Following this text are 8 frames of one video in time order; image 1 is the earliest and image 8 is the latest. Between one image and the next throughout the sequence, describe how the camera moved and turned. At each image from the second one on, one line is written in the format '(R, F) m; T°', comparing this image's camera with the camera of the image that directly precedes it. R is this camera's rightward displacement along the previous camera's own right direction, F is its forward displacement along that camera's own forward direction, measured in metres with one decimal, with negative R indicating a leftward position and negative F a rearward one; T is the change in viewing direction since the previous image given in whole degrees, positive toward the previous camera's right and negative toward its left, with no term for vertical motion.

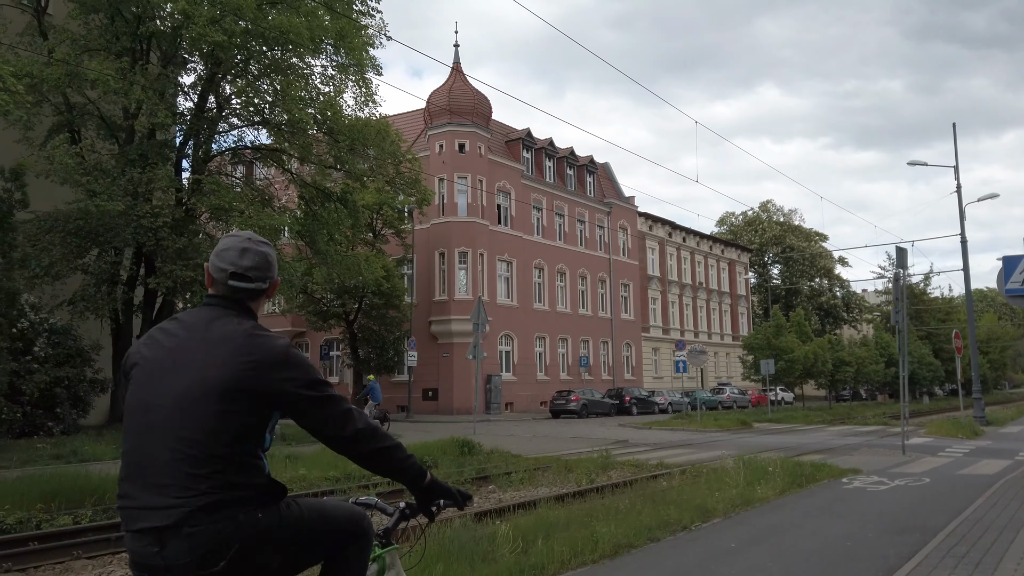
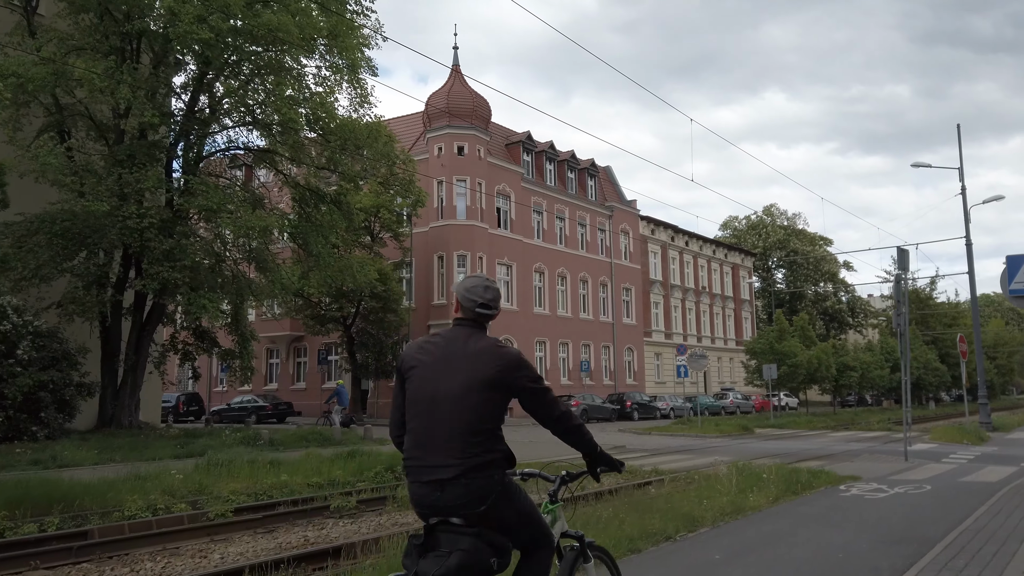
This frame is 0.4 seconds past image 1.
(+0.3, +0.3) m; 0°
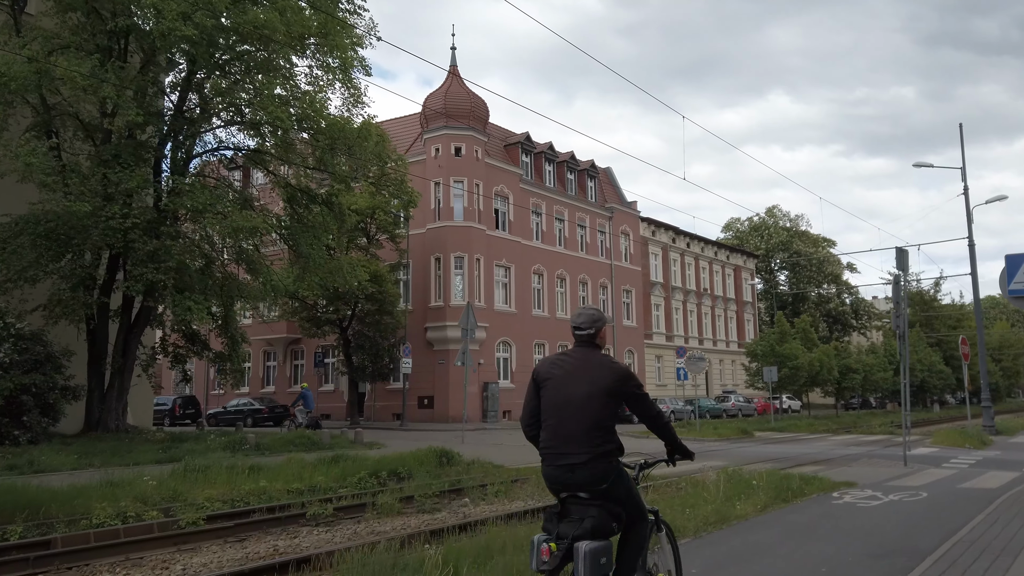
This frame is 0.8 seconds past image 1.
(+0.3, +0.3) m; 0°
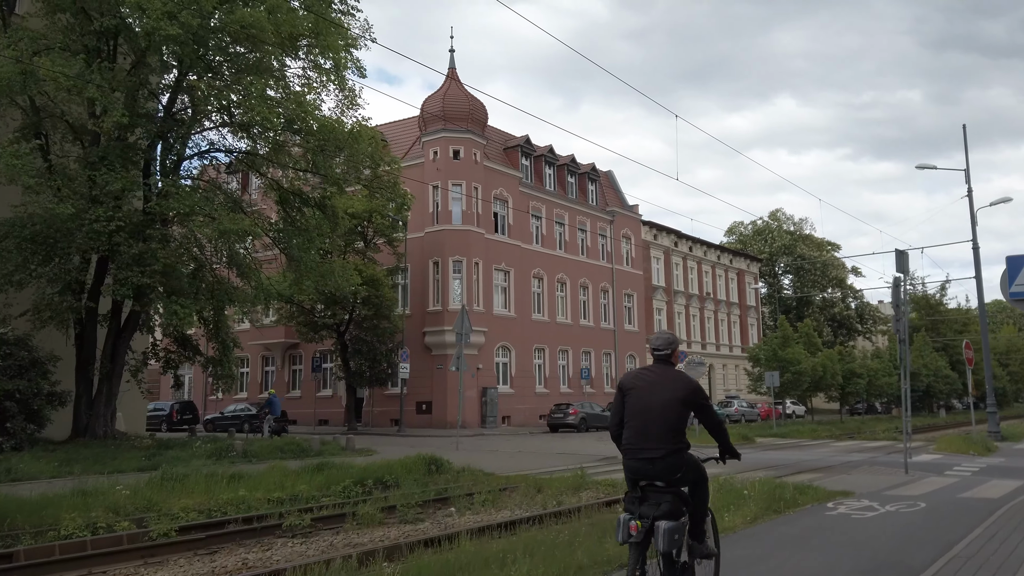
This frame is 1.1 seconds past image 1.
(+0.3, +0.3) m; 0°
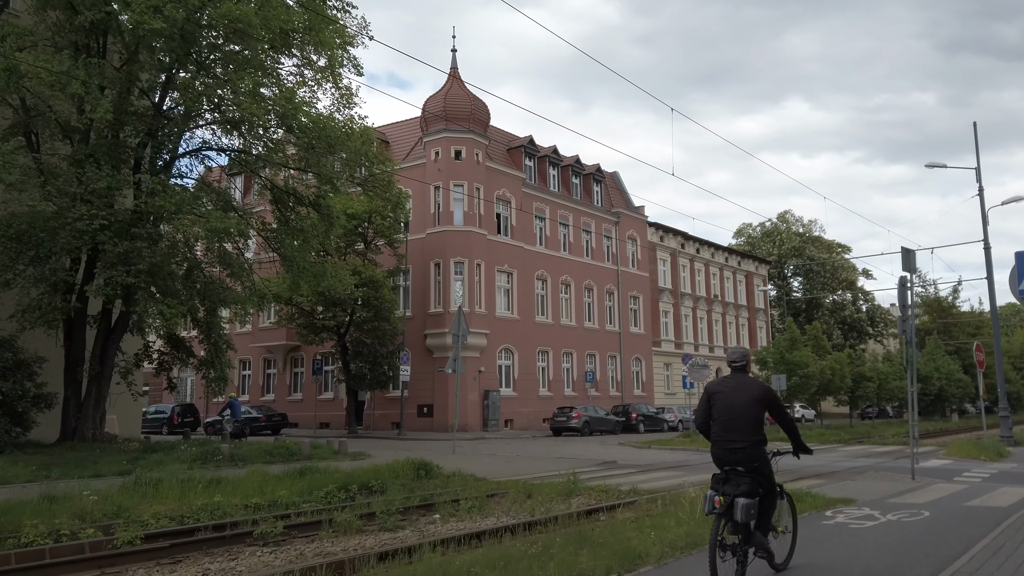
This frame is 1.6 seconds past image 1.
(+0.3, +0.4) m; -1°
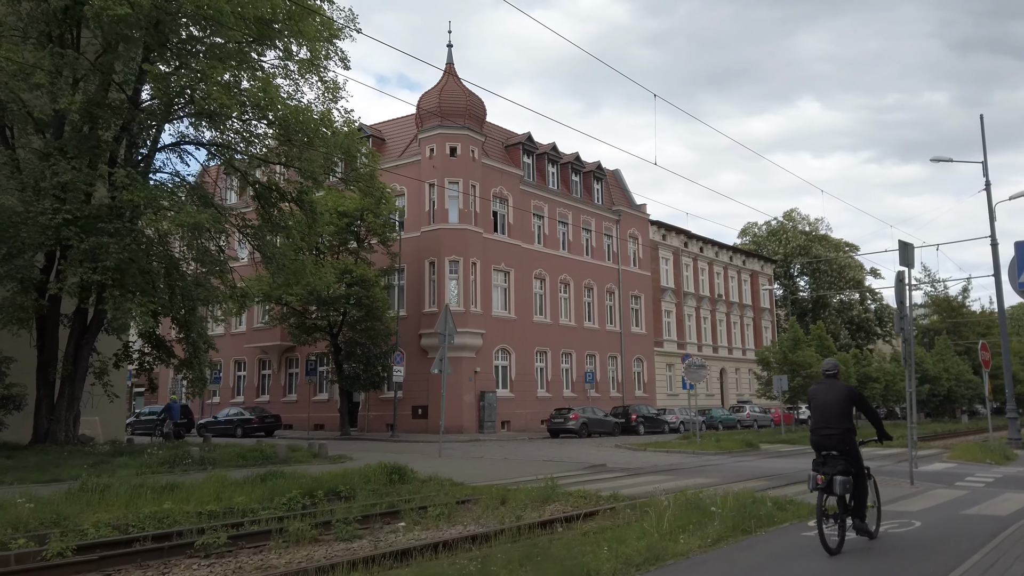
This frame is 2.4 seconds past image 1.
(+0.5, +0.6) m; -1°
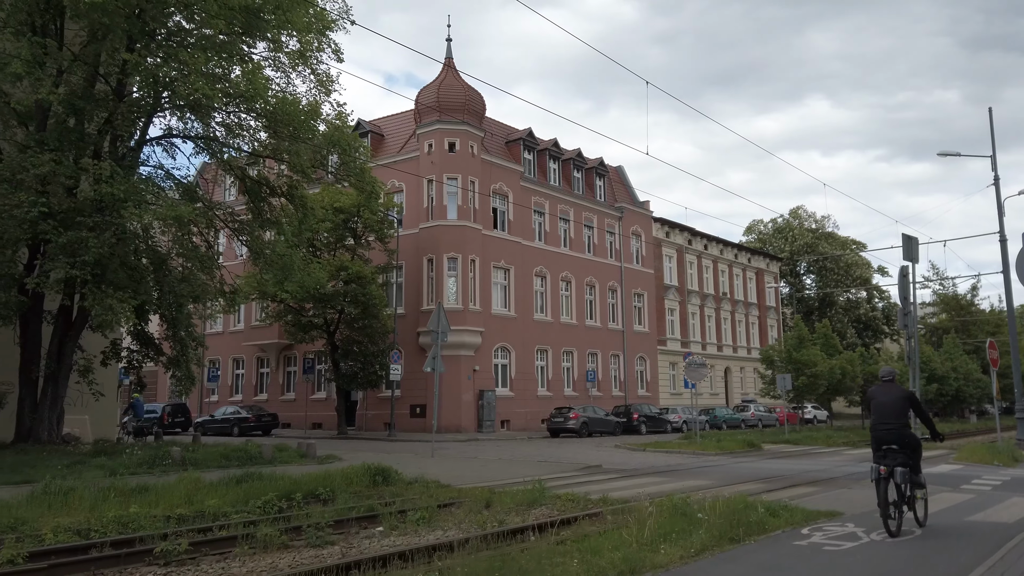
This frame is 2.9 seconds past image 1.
(+0.3, +0.5) m; -1°
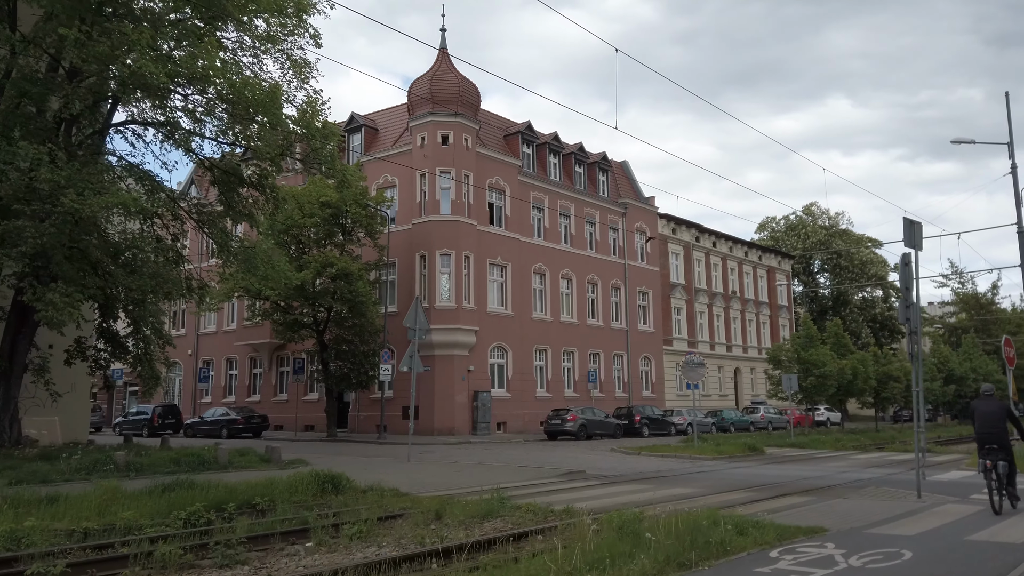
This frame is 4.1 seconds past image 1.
(+0.8, +1.1) m; -1°
